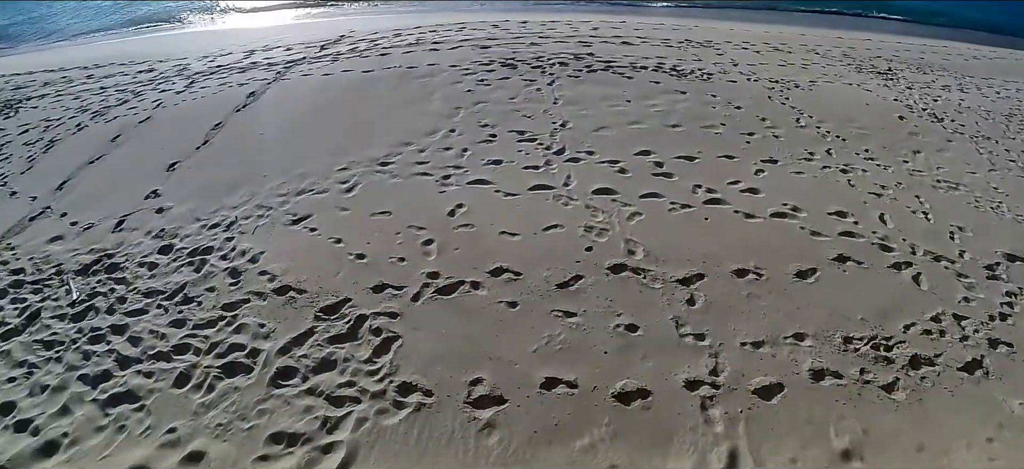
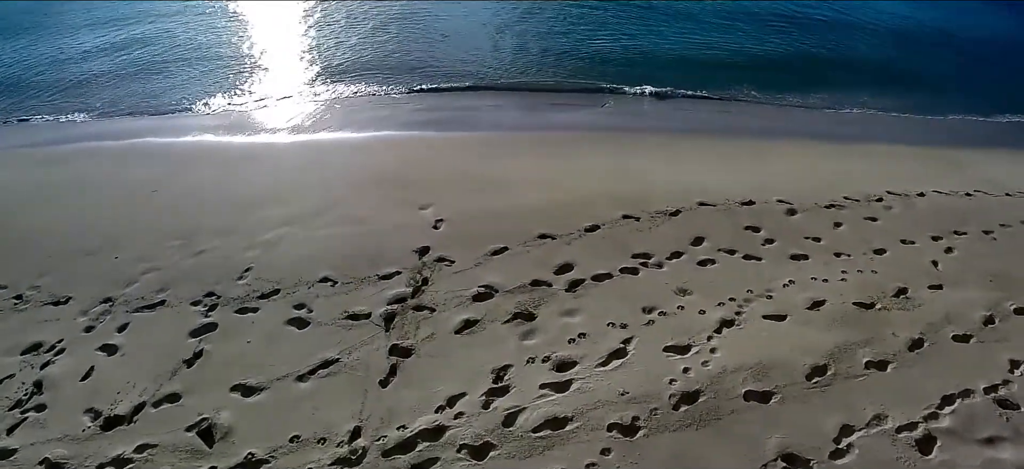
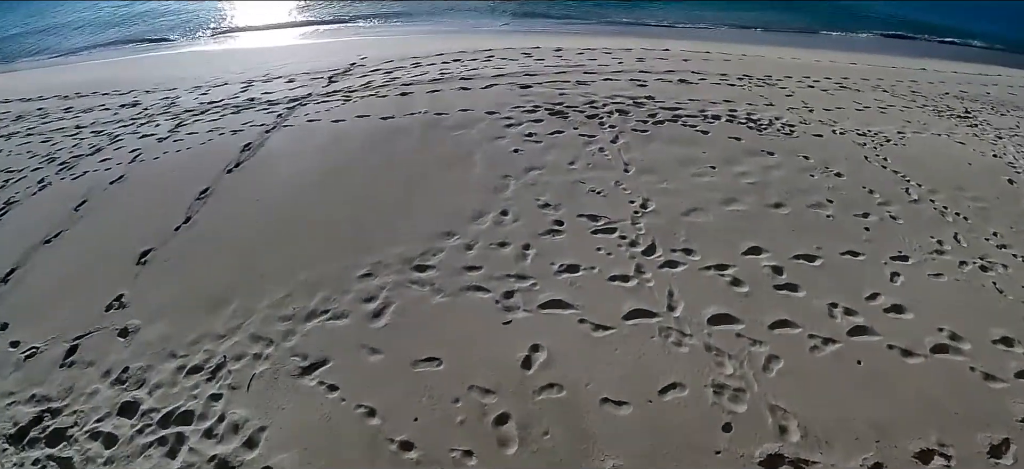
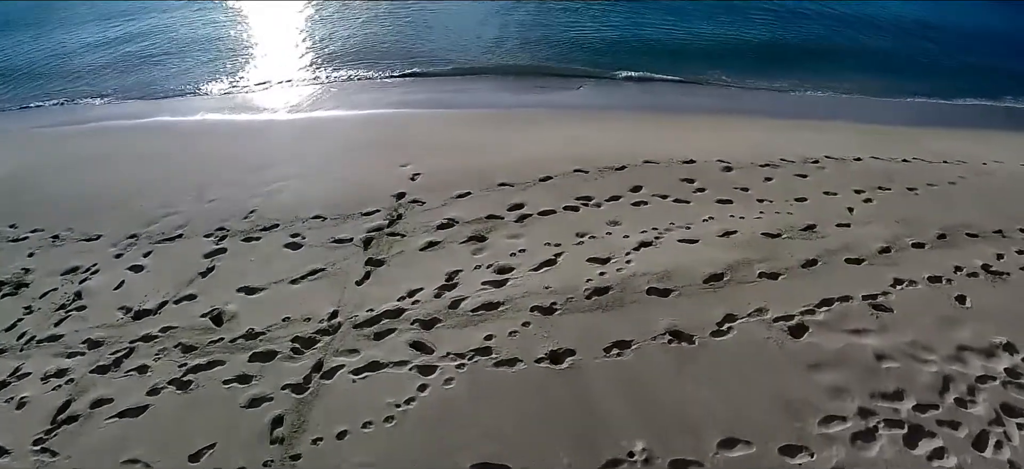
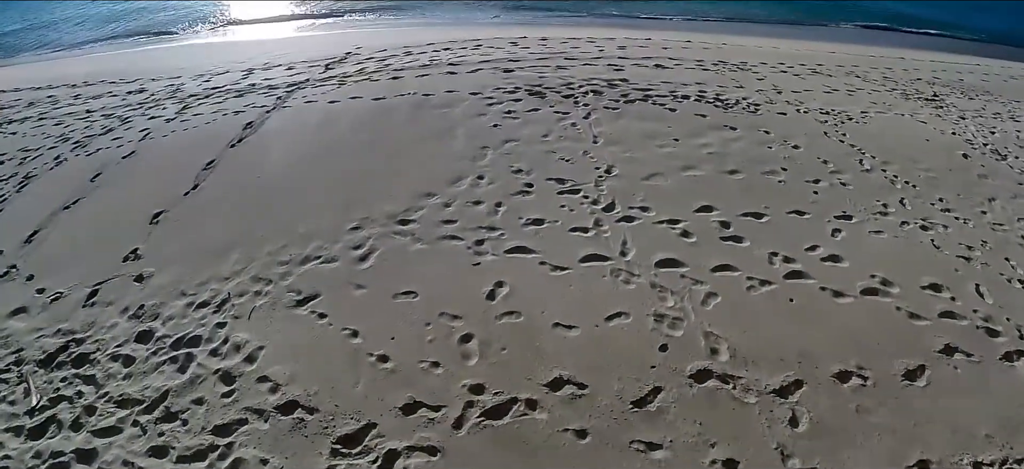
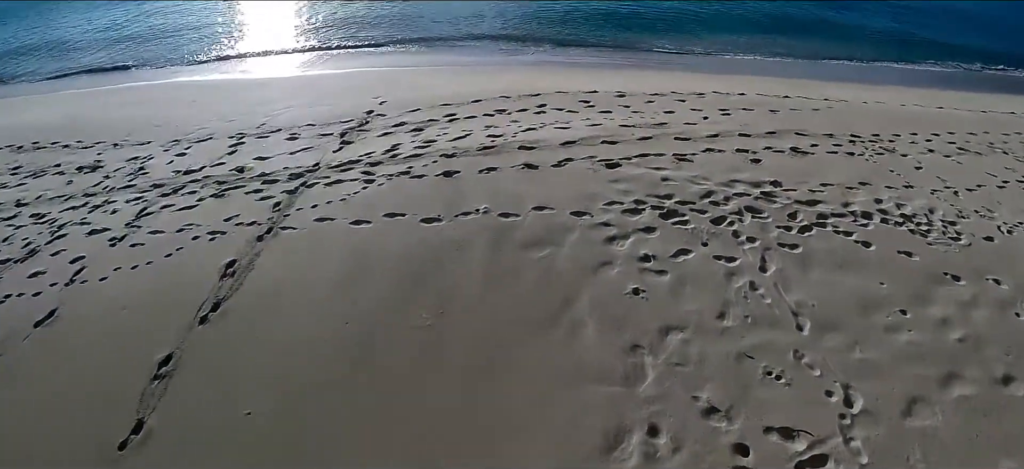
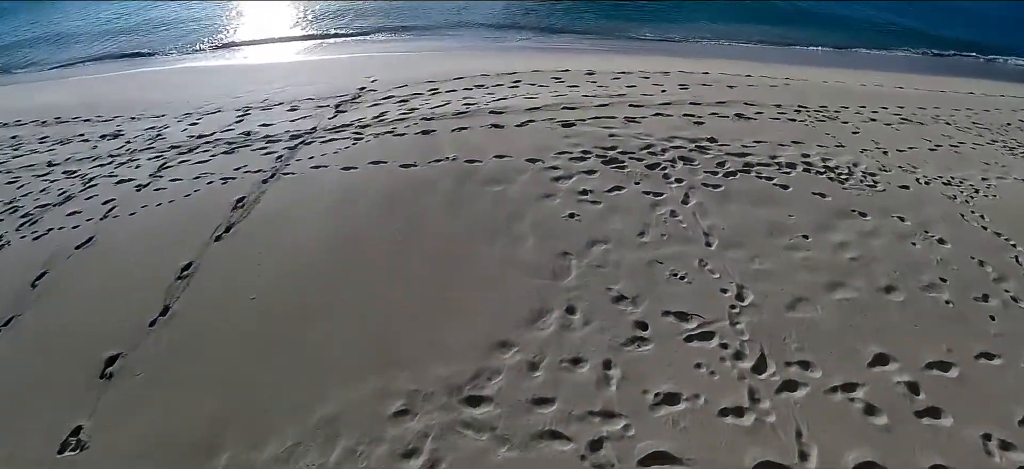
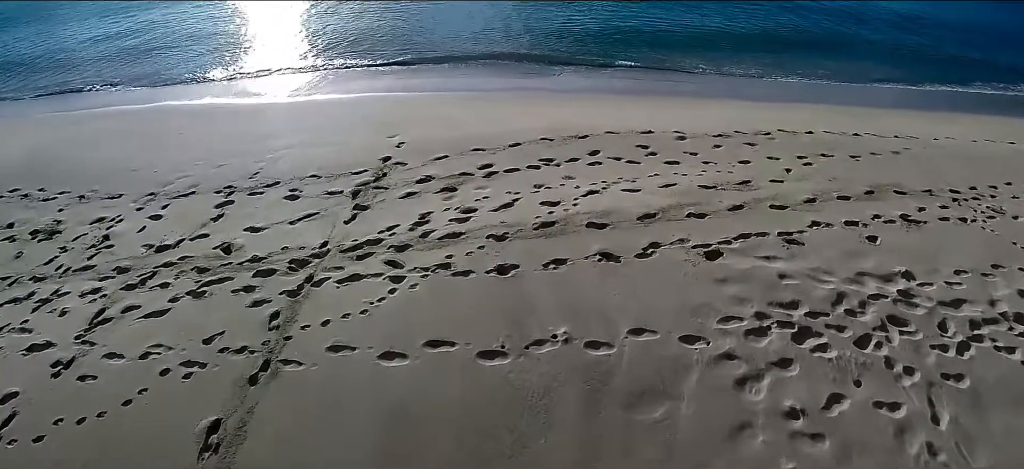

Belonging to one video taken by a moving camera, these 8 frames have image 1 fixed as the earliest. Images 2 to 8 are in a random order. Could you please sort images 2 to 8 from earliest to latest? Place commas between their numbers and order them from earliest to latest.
5, 3, 7, 6, 8, 4, 2
